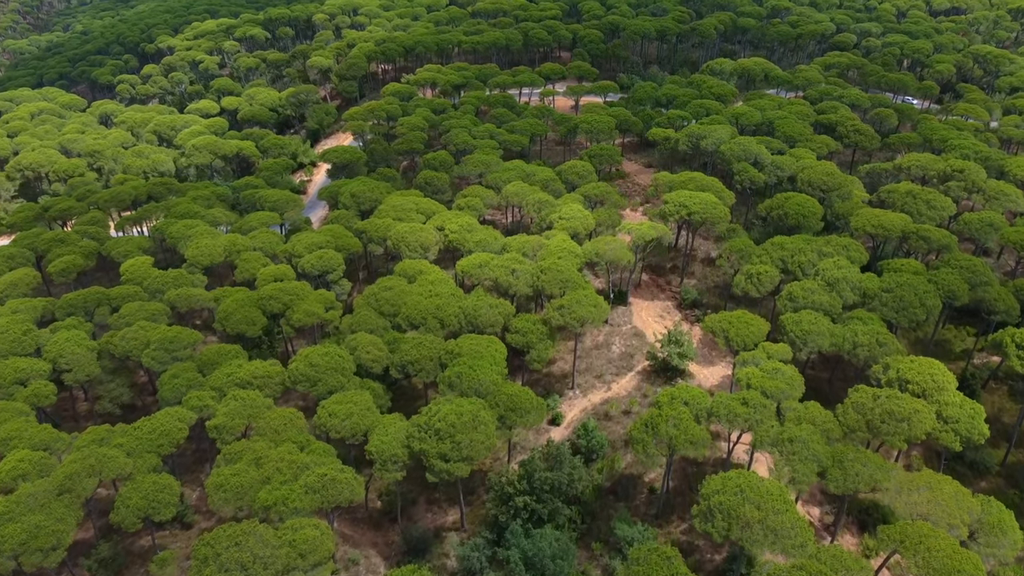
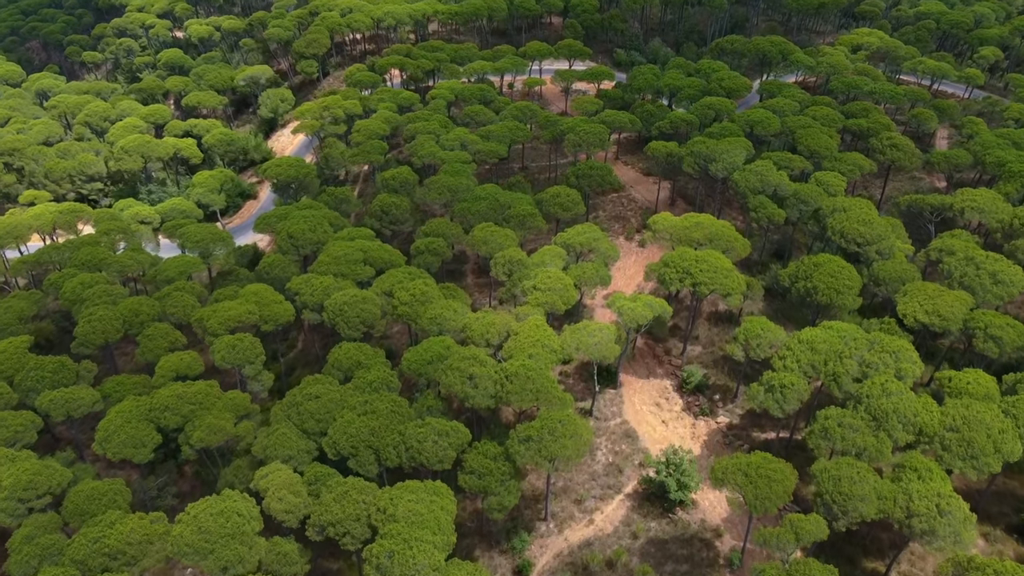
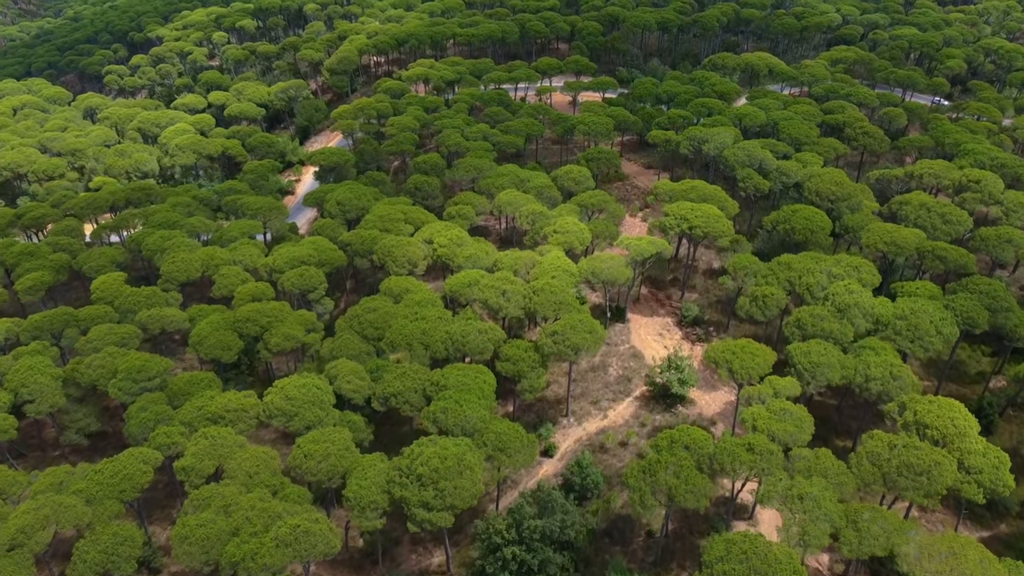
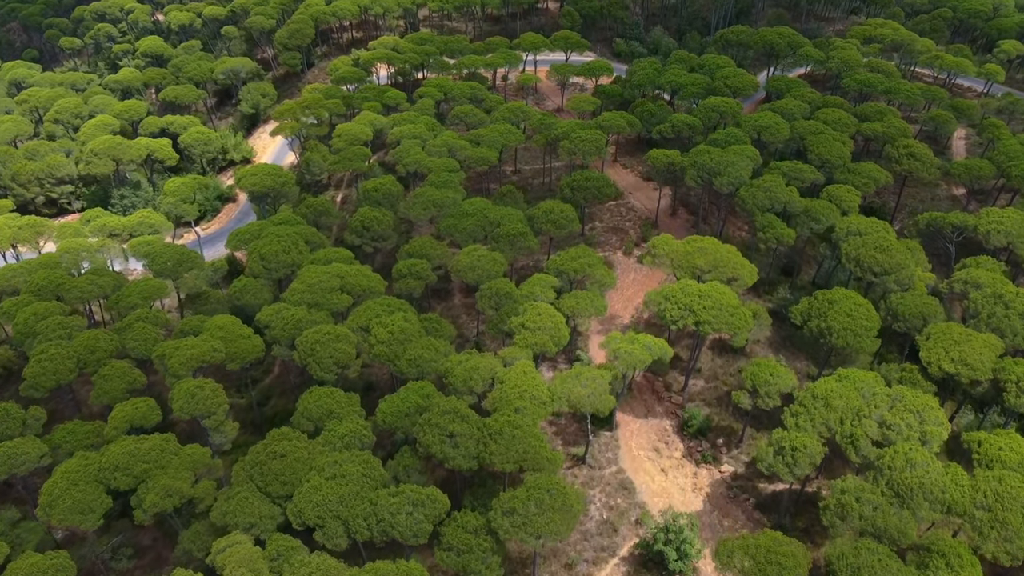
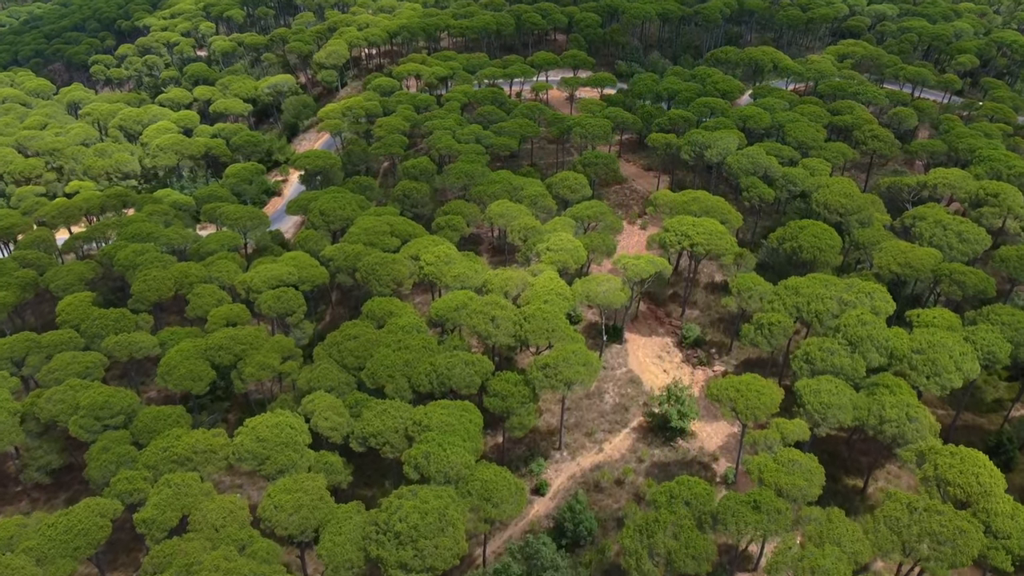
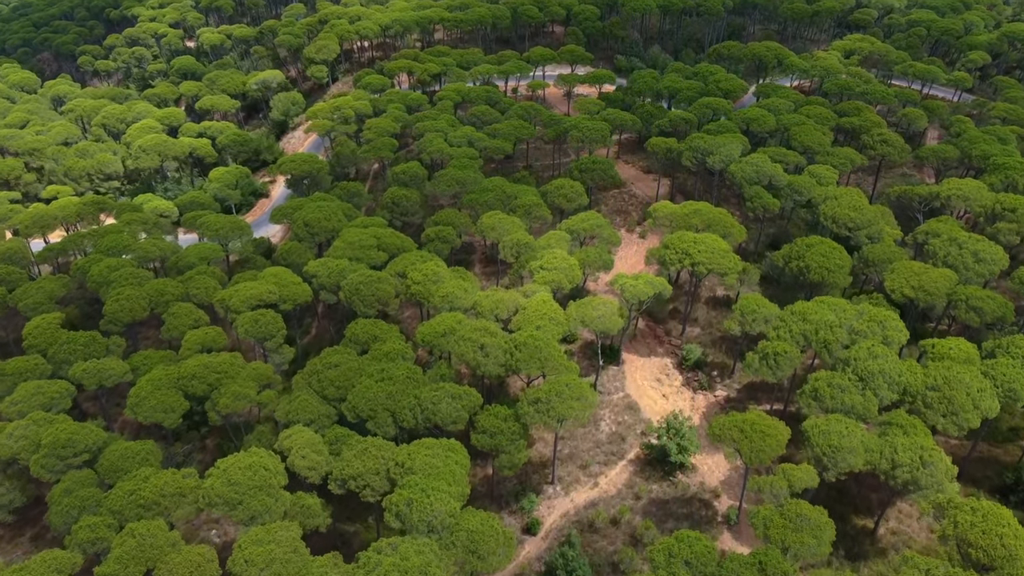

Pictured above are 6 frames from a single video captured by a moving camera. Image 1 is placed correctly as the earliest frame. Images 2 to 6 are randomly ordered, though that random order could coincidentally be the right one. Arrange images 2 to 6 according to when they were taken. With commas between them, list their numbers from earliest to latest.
3, 5, 6, 2, 4
